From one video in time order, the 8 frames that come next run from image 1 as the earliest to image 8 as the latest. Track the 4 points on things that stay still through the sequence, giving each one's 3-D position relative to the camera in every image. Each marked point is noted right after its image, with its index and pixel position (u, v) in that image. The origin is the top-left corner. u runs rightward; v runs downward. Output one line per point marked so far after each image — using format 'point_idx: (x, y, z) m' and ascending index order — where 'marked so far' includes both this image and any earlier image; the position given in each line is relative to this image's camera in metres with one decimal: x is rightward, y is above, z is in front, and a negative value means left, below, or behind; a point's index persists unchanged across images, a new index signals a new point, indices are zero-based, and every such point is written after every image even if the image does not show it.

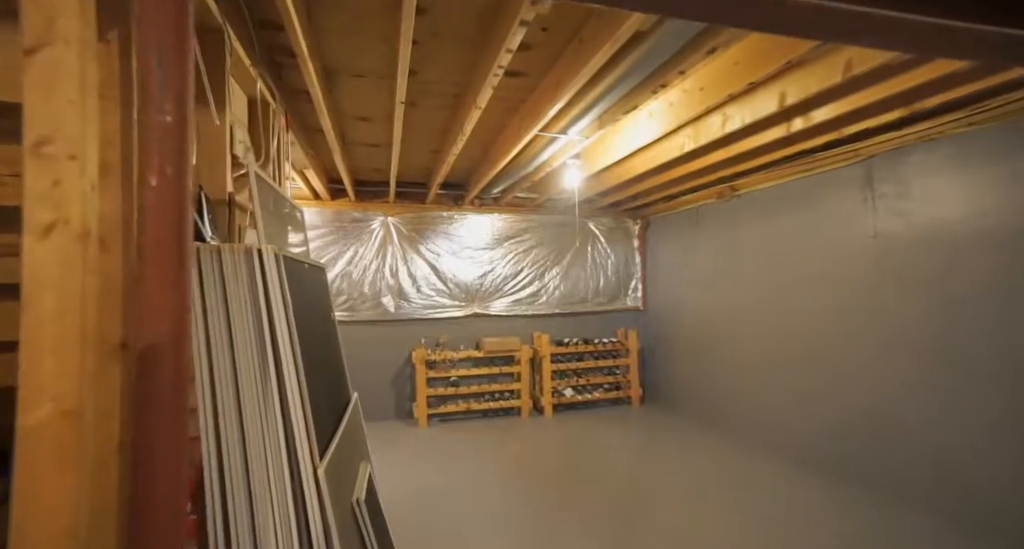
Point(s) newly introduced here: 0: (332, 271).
0: (-1.7, 0.0, +4.2) m
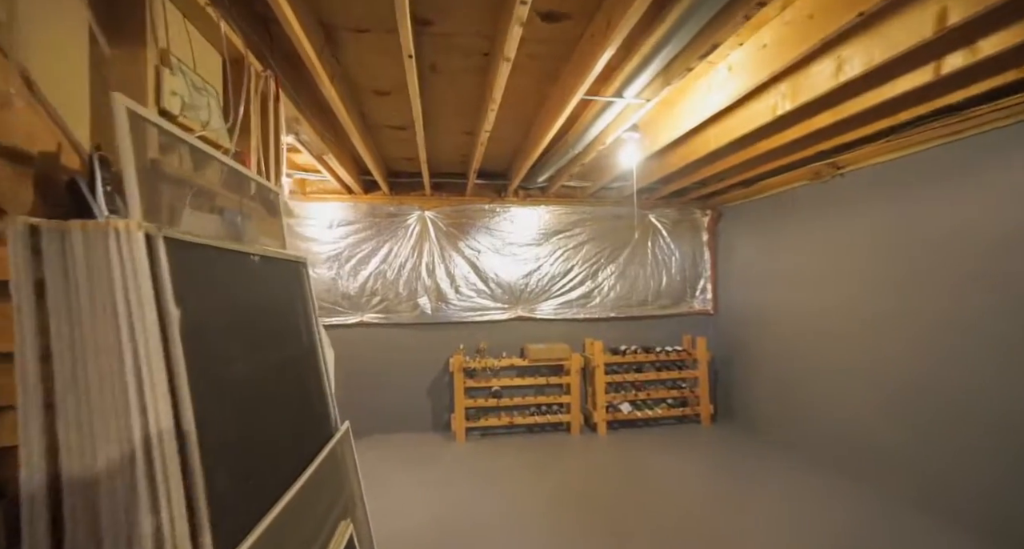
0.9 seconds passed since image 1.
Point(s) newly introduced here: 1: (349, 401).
0: (-1.3, 0.0, +3.9) m
1: (-1.4, -1.1, +4.0) m
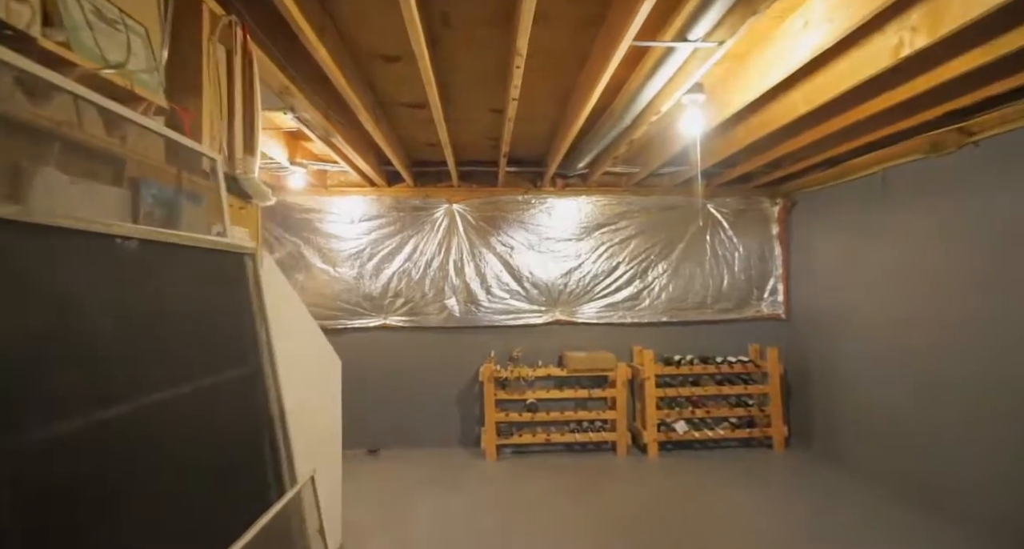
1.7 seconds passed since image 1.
0: (-1.0, 0.0, +3.6) m
1: (-1.1, -1.1, +3.7) m
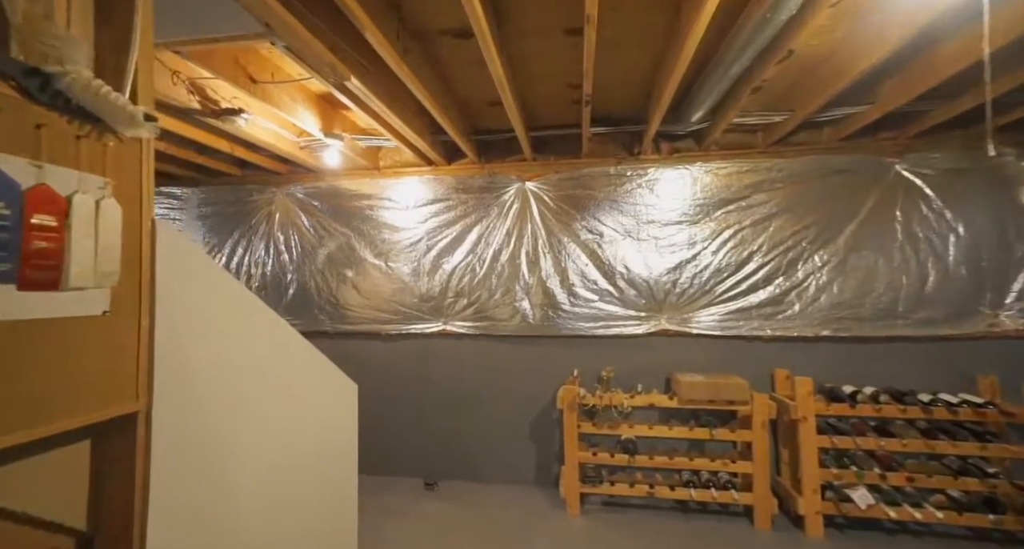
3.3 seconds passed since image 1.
0: (-0.4, +0.1, +3.0) m
1: (-0.5, -1.1, +3.1) m
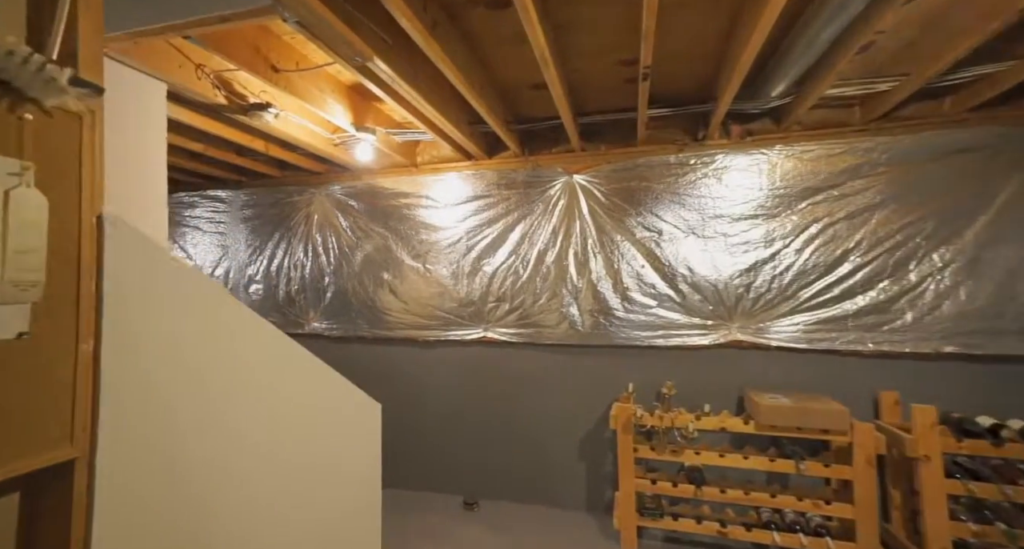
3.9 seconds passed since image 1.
0: (-0.1, +0.1, +2.8) m
1: (-0.2, -1.1, +2.9) m
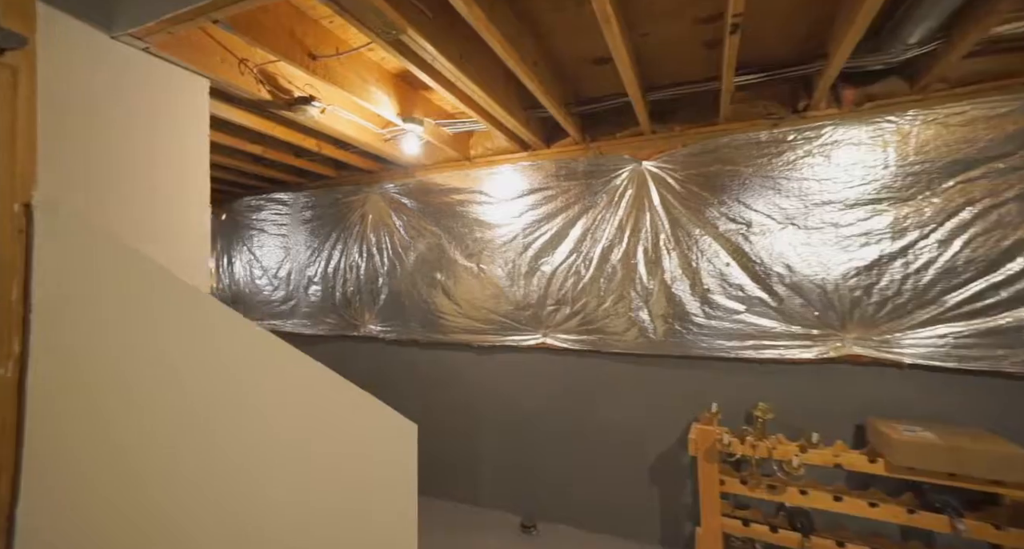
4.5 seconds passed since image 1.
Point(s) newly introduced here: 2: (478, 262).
0: (+0.2, +0.1, +2.6) m
1: (+0.1, -1.1, +2.7) m
2: (-0.2, +0.1, +2.8) m
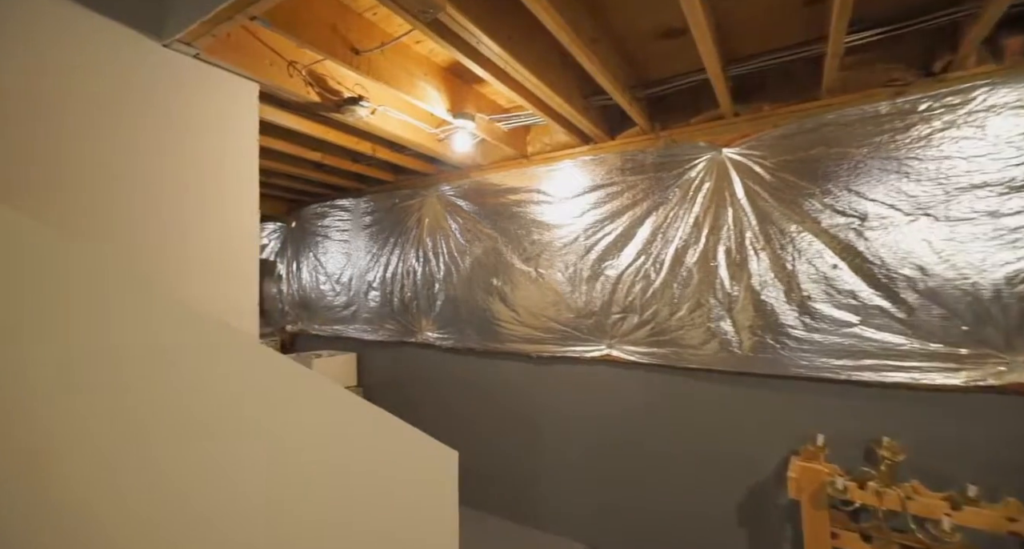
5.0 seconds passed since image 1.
0: (+0.5, 0.0, +2.3) m
1: (+0.5, -1.1, +2.4) m
2: (+0.1, 0.0, +2.6) m
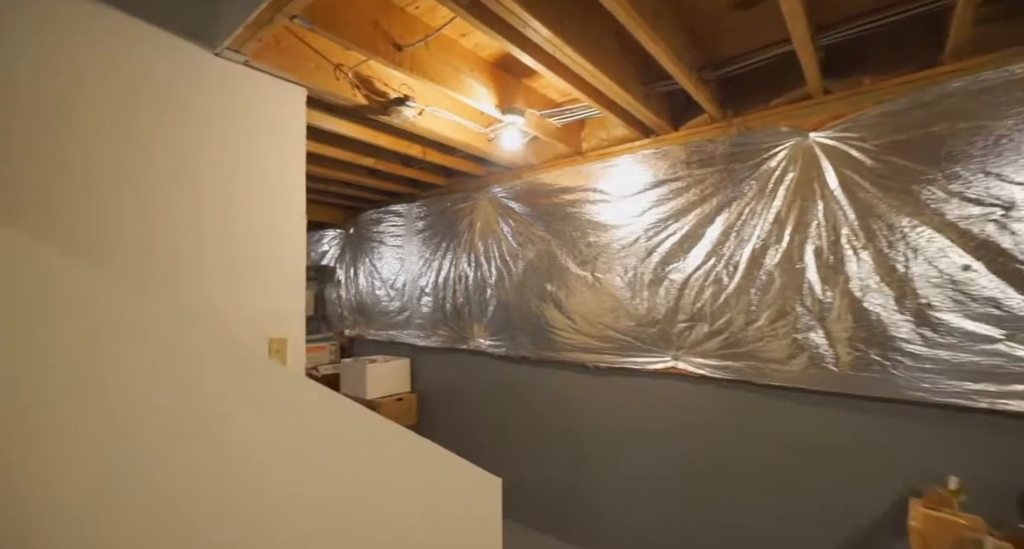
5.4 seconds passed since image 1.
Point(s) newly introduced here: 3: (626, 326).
0: (+0.8, 0.0, +2.0) m
1: (+0.7, -1.2, +2.2) m
2: (+0.4, 0.0, +2.4) m
3: (+0.6, -0.3, +2.3) m
